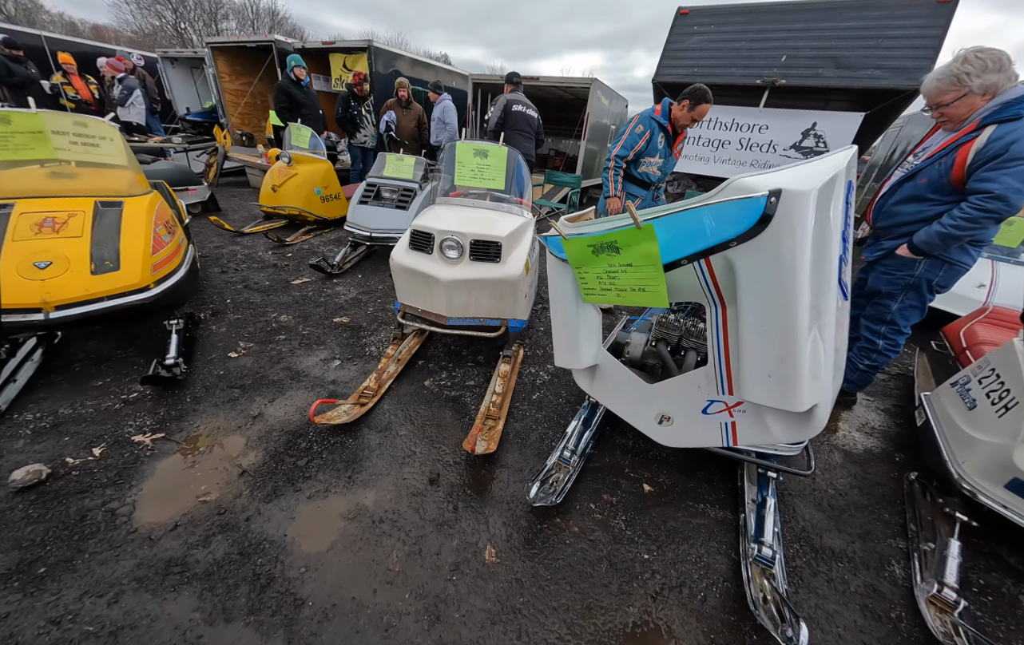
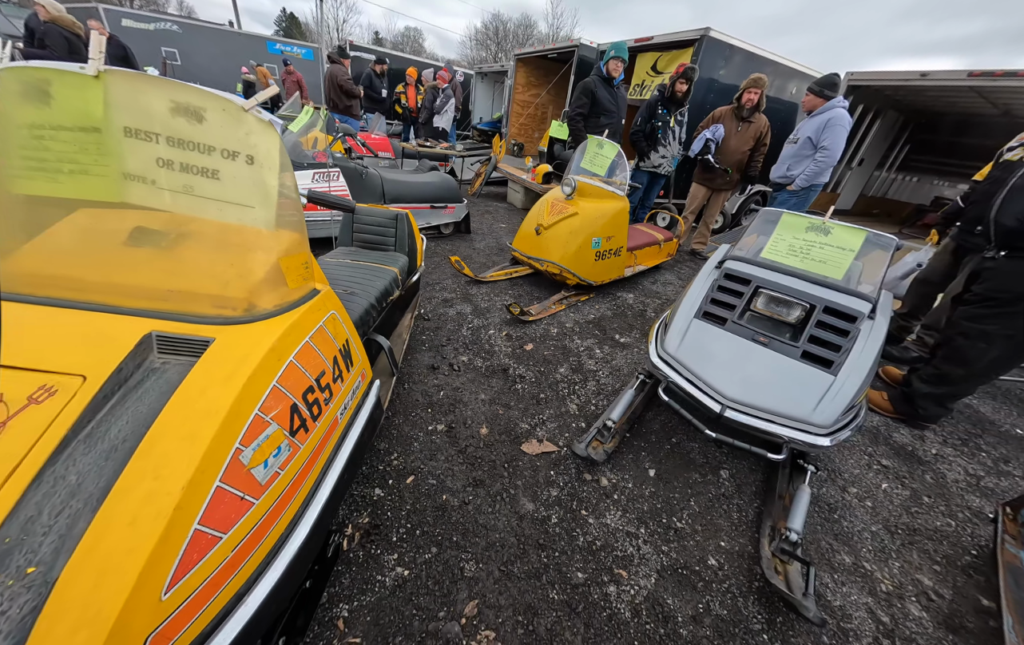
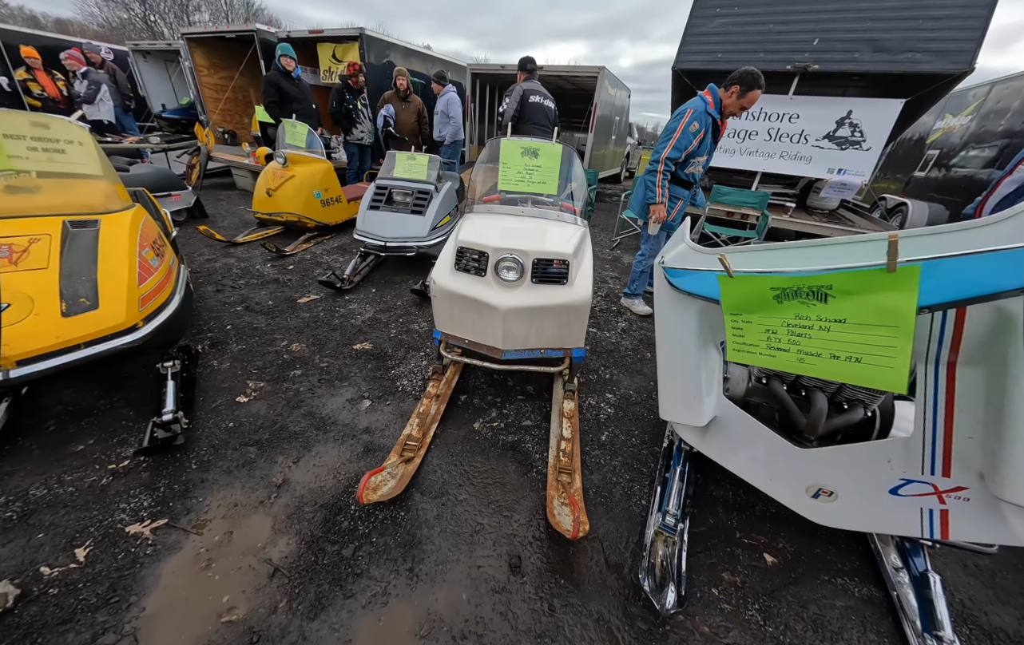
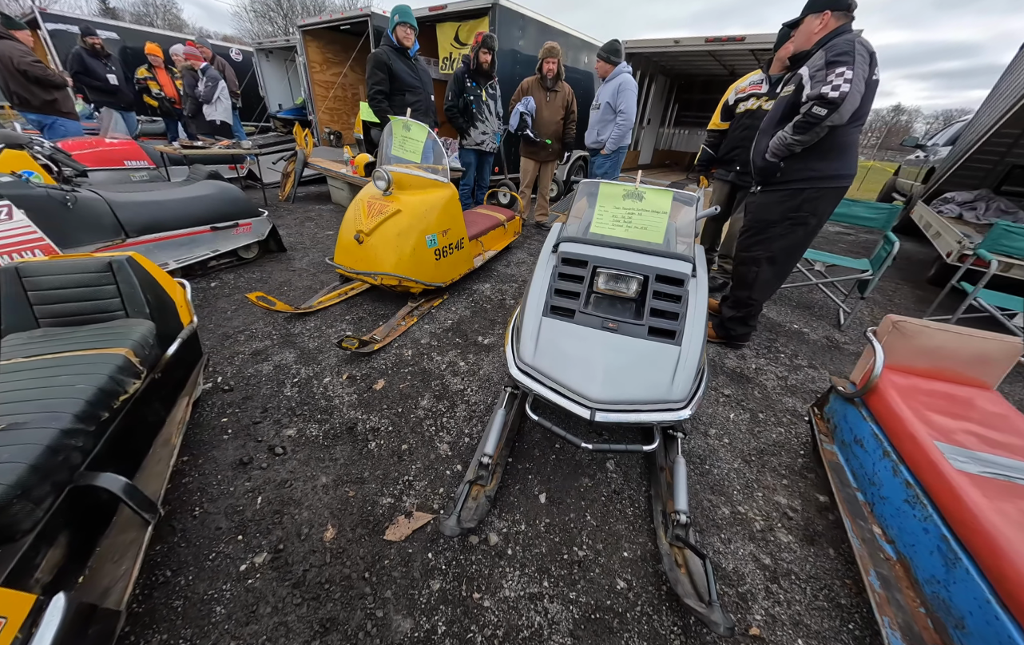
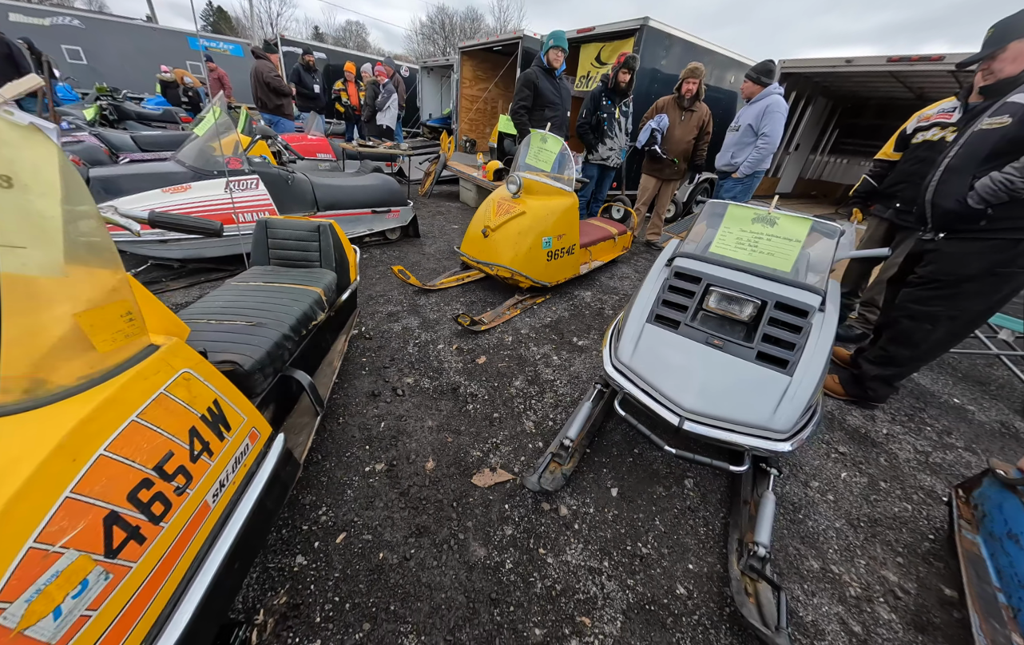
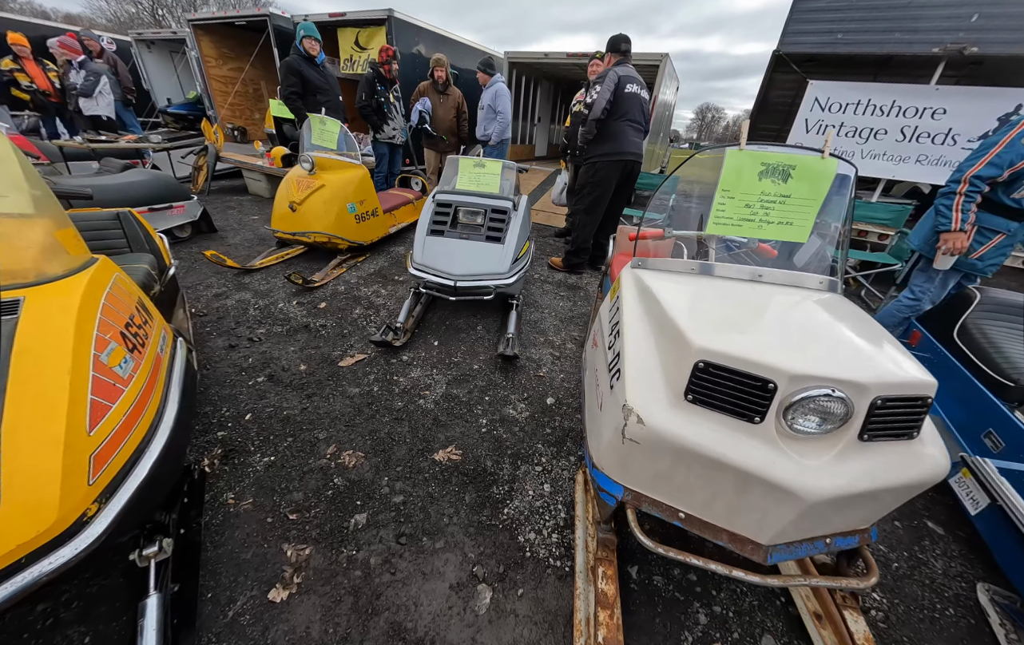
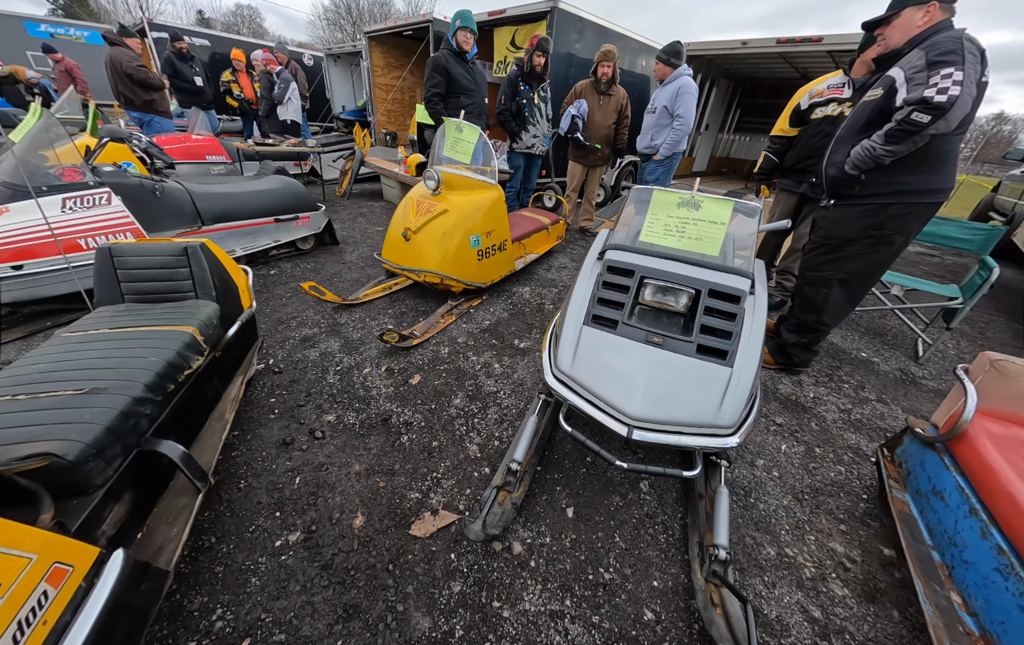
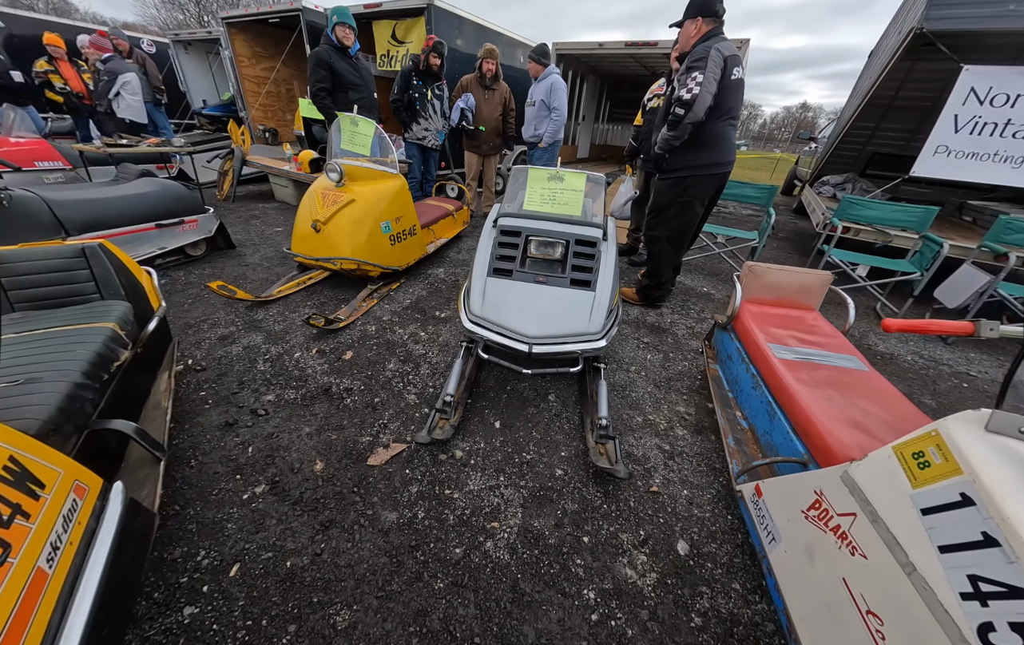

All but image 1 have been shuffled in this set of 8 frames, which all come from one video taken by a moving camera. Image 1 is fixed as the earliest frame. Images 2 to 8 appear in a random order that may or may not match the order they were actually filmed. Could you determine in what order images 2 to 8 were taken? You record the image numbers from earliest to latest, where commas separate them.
3, 6, 8, 4, 7, 5, 2
